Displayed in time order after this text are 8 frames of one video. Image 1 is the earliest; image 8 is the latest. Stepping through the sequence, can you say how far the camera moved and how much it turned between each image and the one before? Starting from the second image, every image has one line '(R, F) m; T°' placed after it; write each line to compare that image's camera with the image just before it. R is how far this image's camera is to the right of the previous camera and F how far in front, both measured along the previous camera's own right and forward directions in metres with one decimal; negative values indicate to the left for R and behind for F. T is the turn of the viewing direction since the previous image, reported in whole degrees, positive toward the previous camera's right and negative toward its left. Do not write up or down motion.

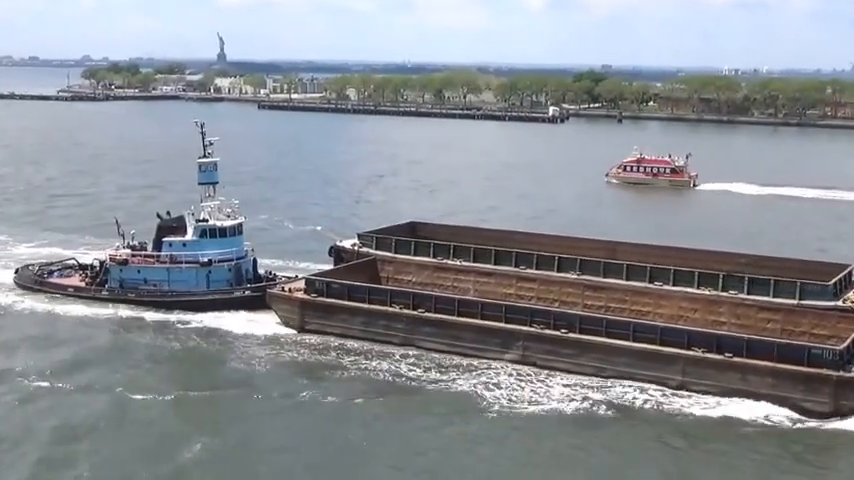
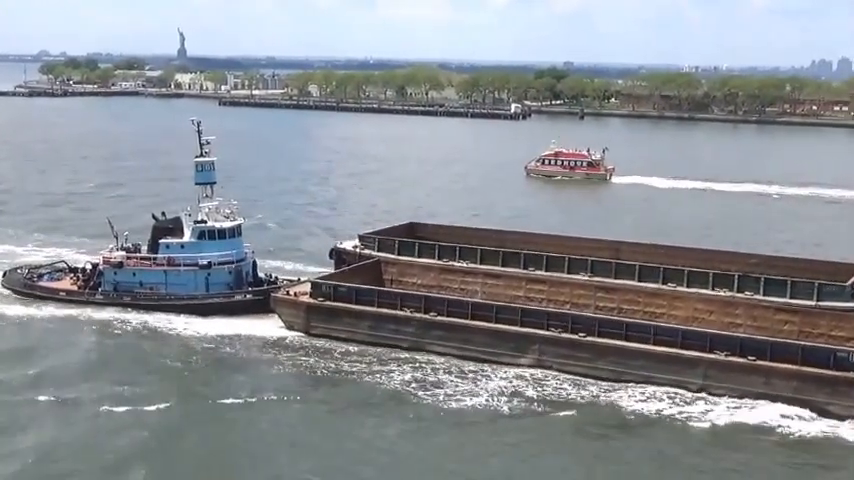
(-1.1, +0.2) m; +3°
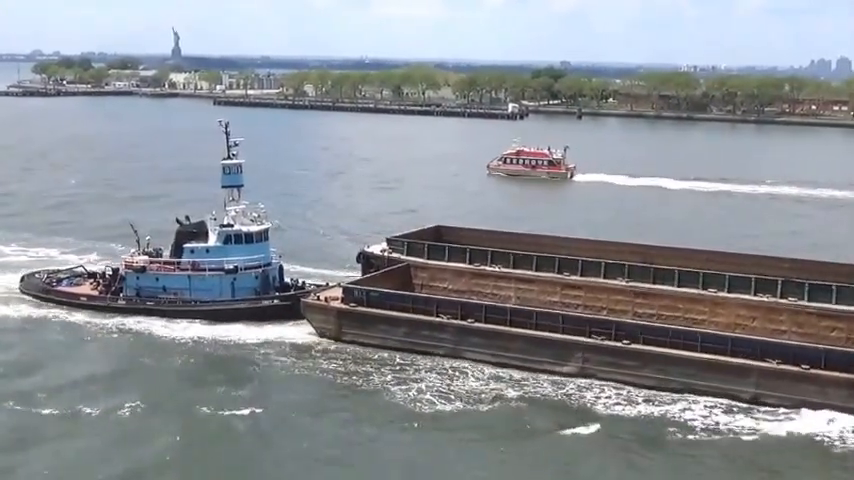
(-0.9, +0.3) m; +2°
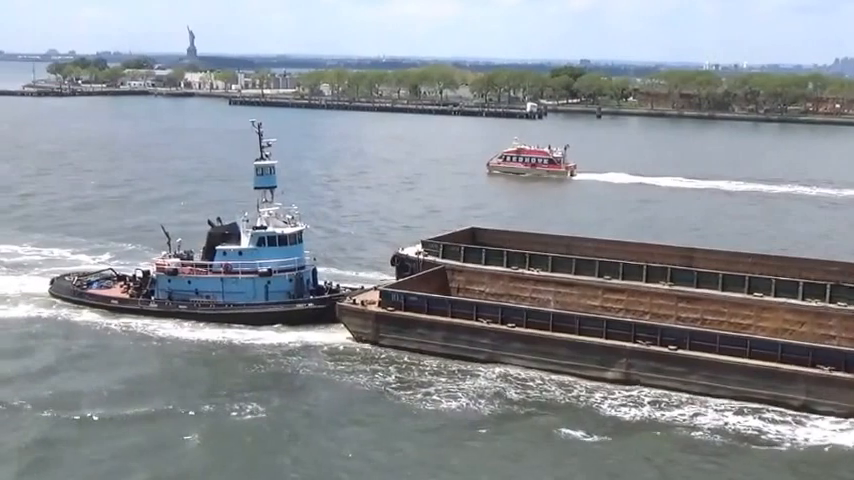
(-0.5, +0.3) m; 0°
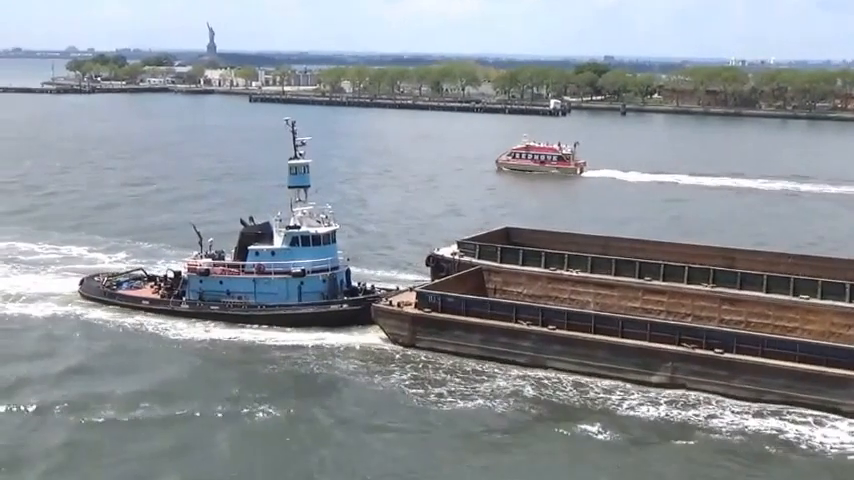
(-0.4, +0.4) m; 0°
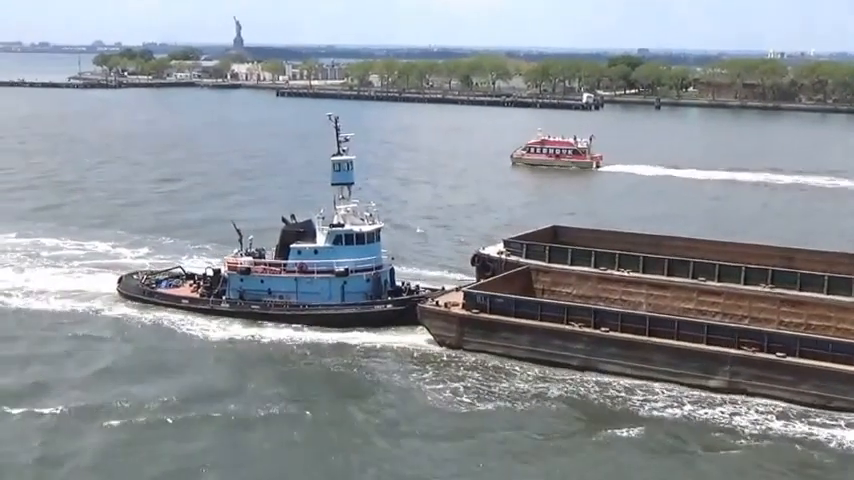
(-0.4, +0.5) m; 0°
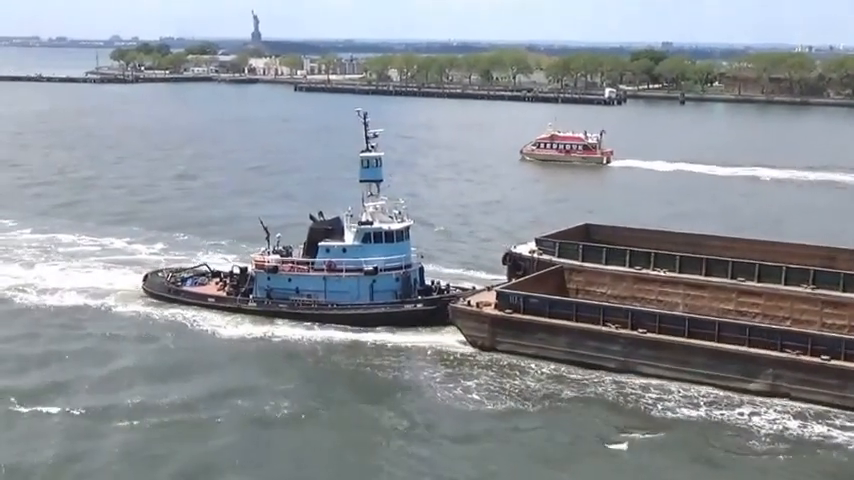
(-0.3, +0.4) m; 0°
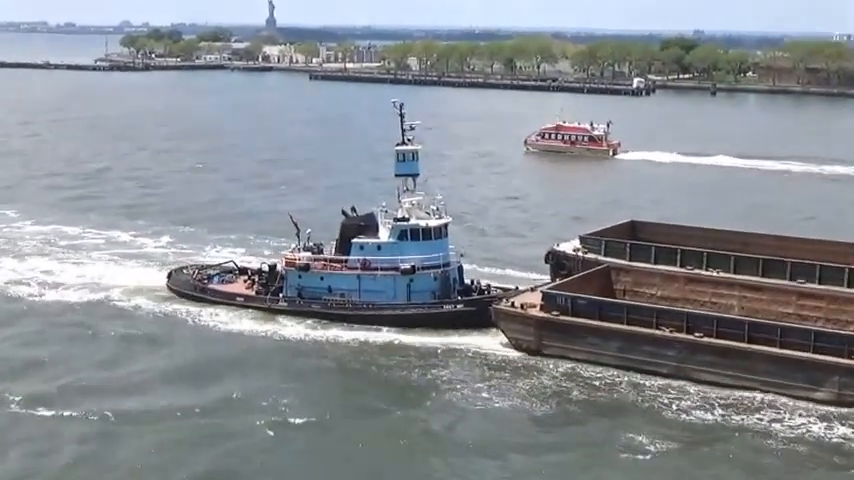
(-0.4, +1.2) m; 0°
